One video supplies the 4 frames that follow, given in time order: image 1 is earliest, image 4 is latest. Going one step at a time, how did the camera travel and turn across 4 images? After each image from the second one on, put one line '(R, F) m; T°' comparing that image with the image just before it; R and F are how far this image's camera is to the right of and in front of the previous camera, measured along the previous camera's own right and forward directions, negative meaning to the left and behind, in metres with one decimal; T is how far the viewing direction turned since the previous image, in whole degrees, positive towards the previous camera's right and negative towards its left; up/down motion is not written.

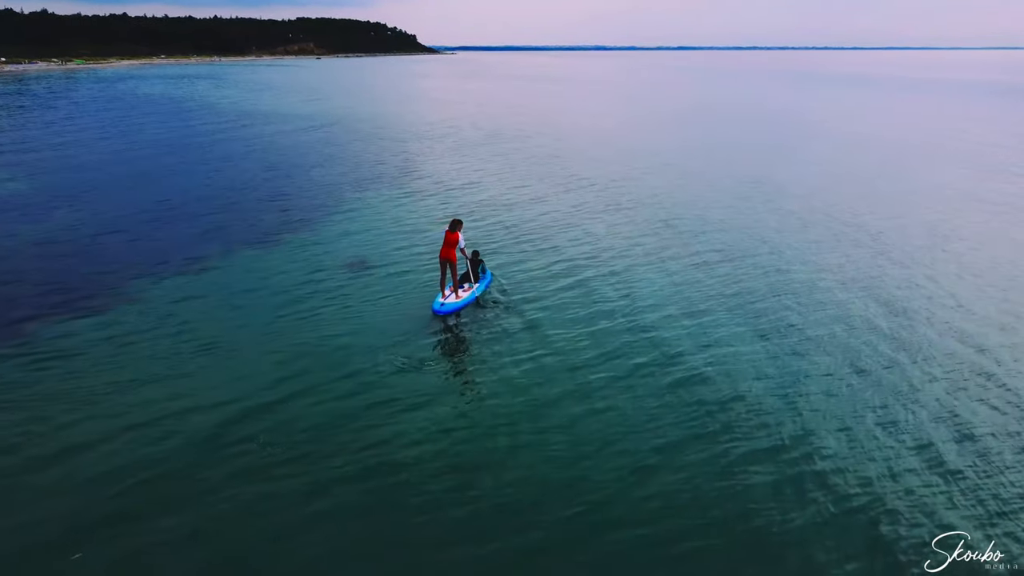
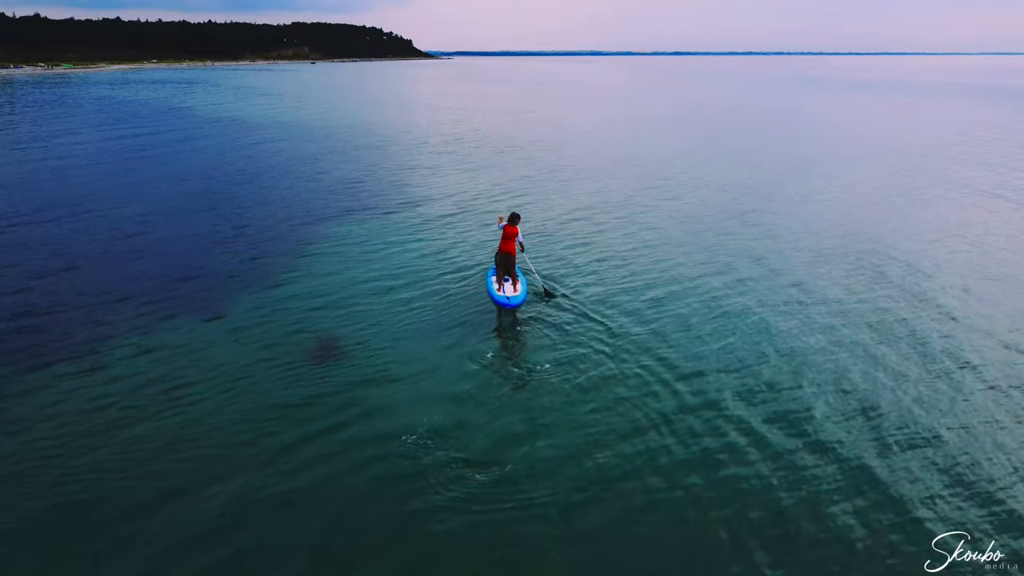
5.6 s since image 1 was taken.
(+1.4, -0.9) m; -4°
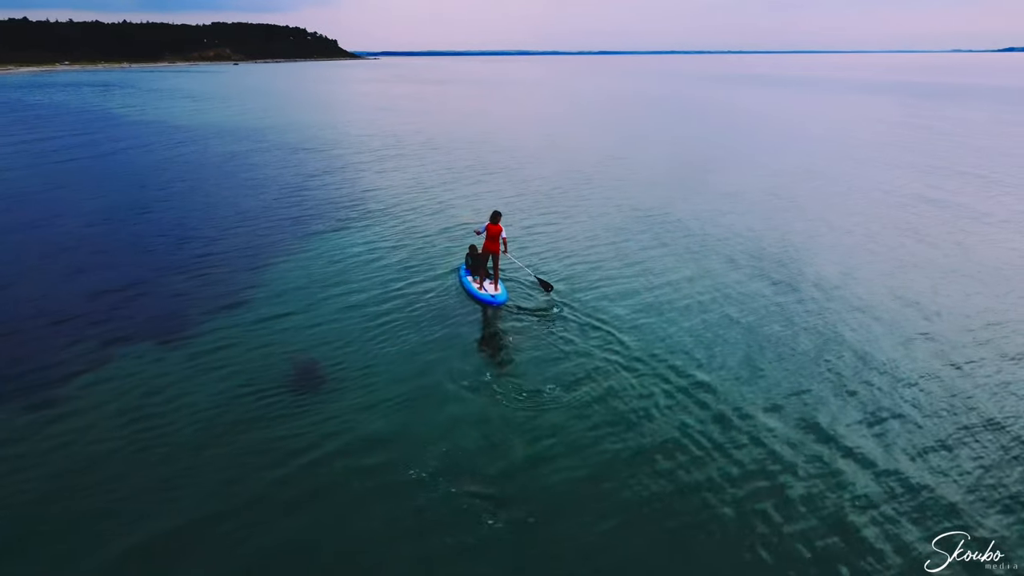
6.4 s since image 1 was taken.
(-0.5, +0.2) m; +4°
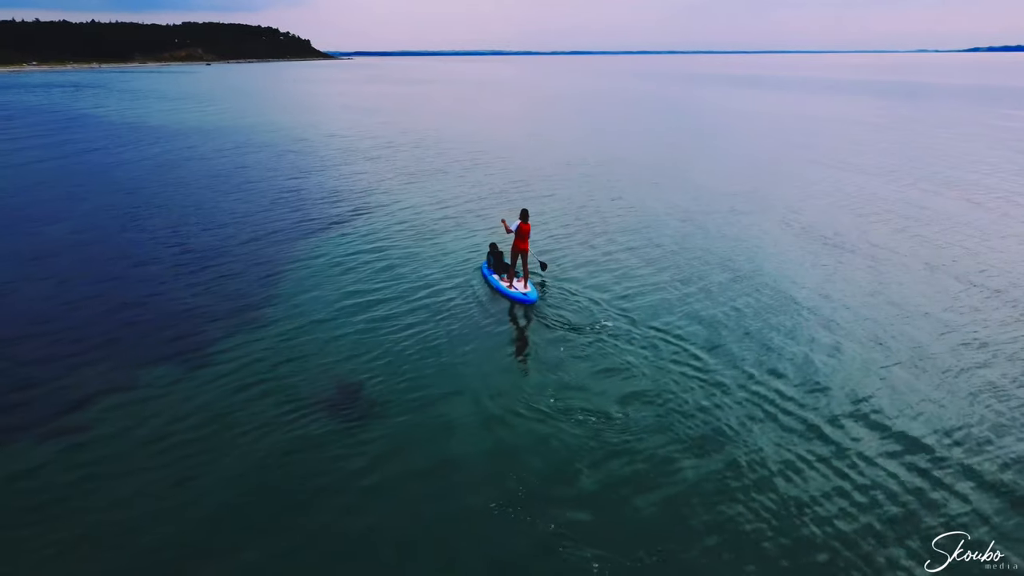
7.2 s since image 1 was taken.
(+0.5, -0.1) m; -4°
